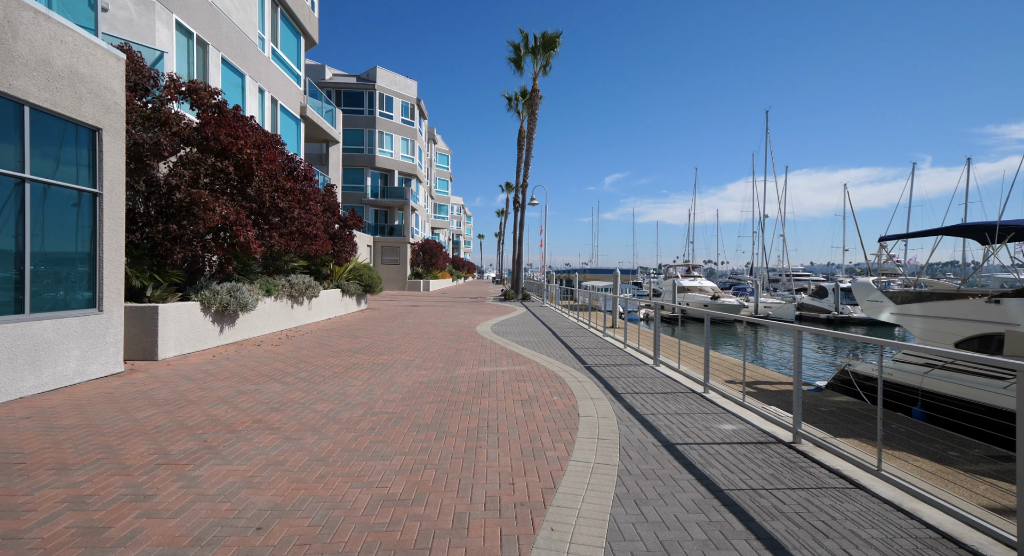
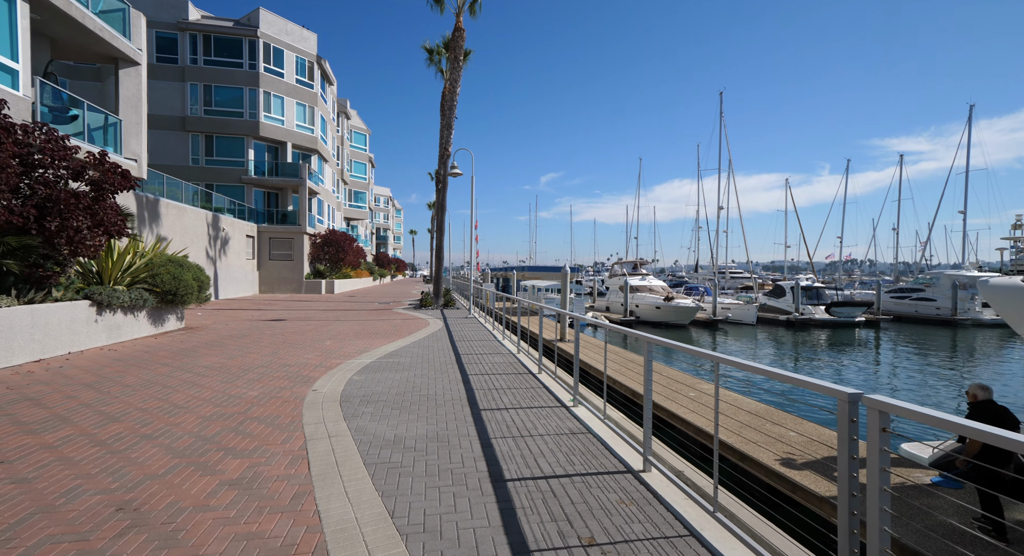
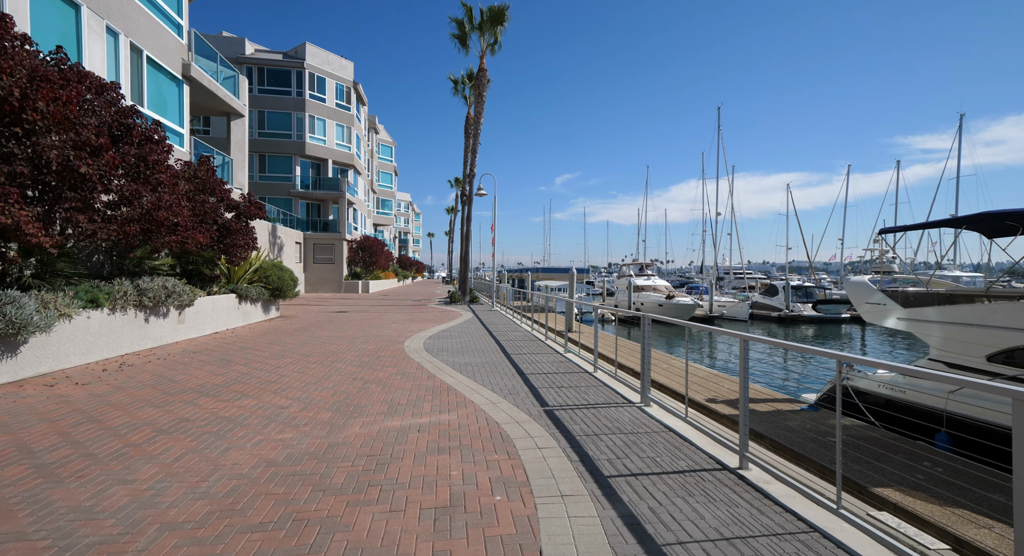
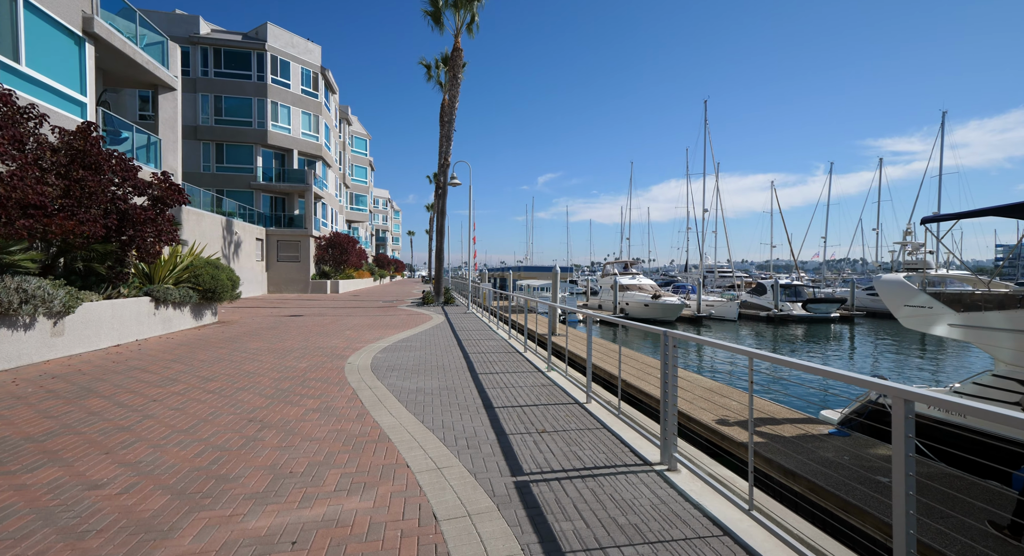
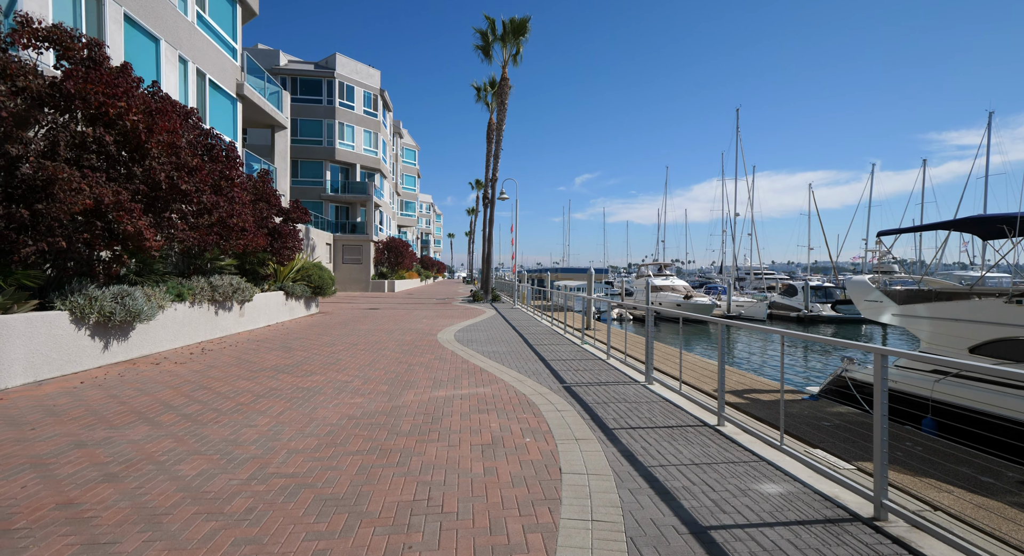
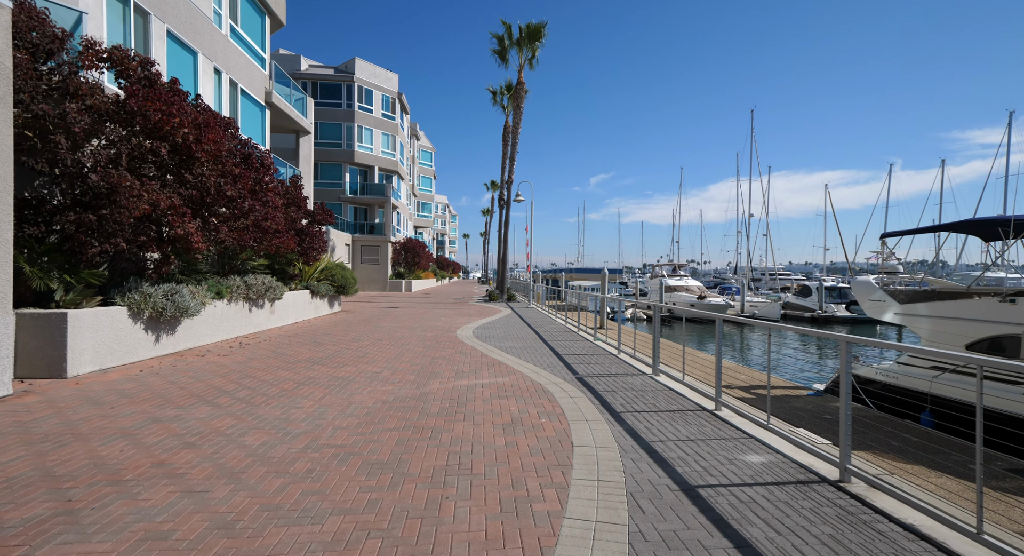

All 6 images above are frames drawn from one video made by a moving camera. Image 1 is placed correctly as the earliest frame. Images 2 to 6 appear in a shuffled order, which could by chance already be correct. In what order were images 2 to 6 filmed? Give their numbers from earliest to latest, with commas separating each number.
6, 5, 3, 4, 2
